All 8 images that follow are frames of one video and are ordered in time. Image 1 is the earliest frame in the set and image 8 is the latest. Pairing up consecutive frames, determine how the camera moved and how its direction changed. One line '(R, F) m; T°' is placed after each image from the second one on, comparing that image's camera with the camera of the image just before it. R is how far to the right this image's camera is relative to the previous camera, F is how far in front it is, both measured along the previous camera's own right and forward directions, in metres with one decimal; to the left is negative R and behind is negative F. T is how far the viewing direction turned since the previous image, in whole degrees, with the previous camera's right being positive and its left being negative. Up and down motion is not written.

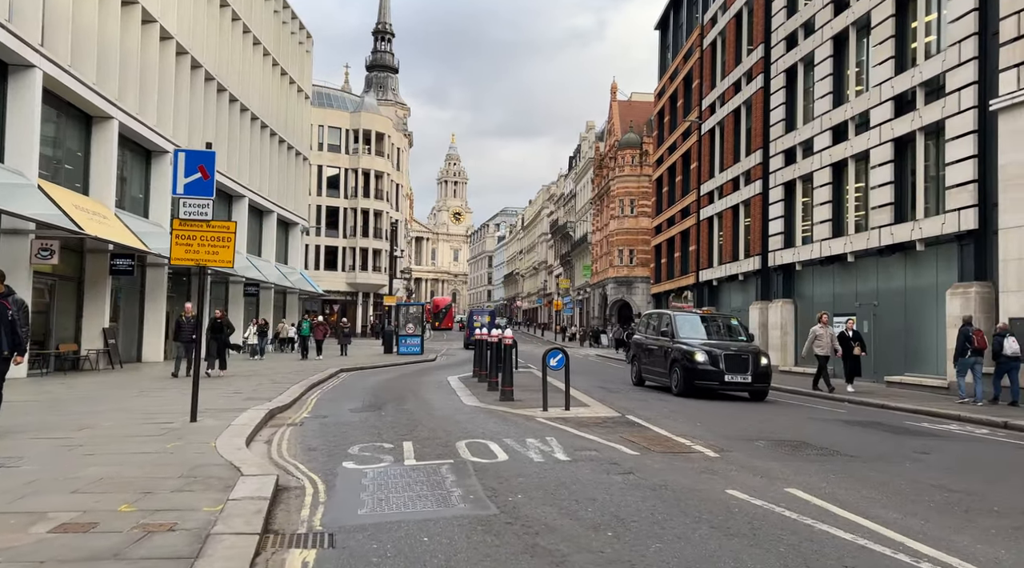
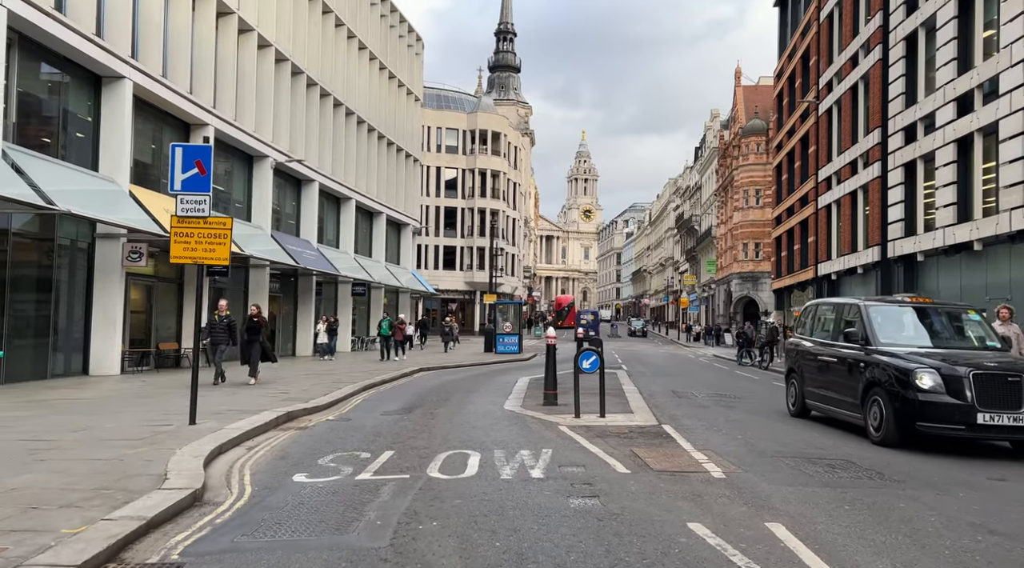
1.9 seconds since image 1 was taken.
(+1.5, +1.0) m; -10°
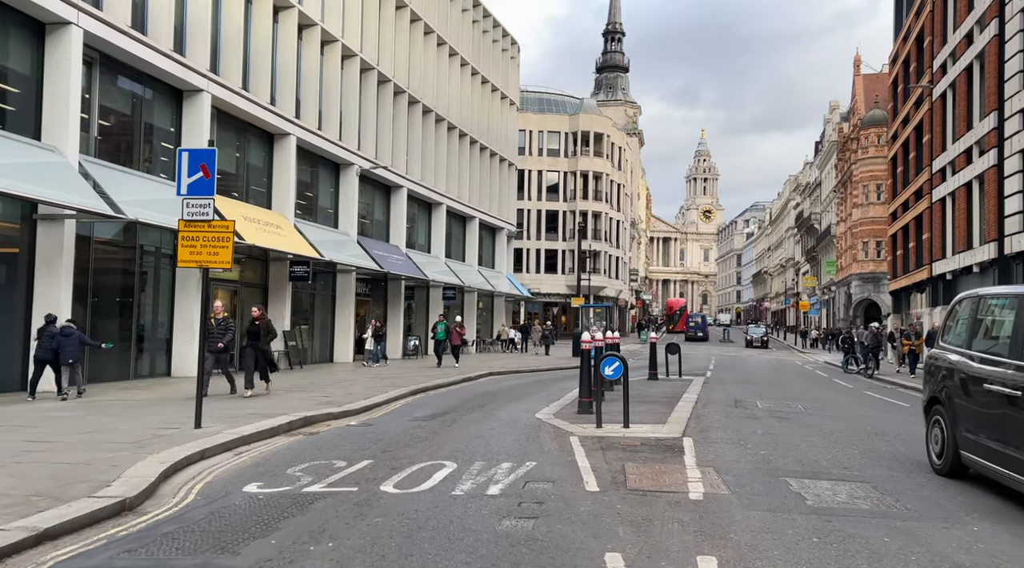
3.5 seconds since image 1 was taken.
(+1.3, +0.6) m; -8°
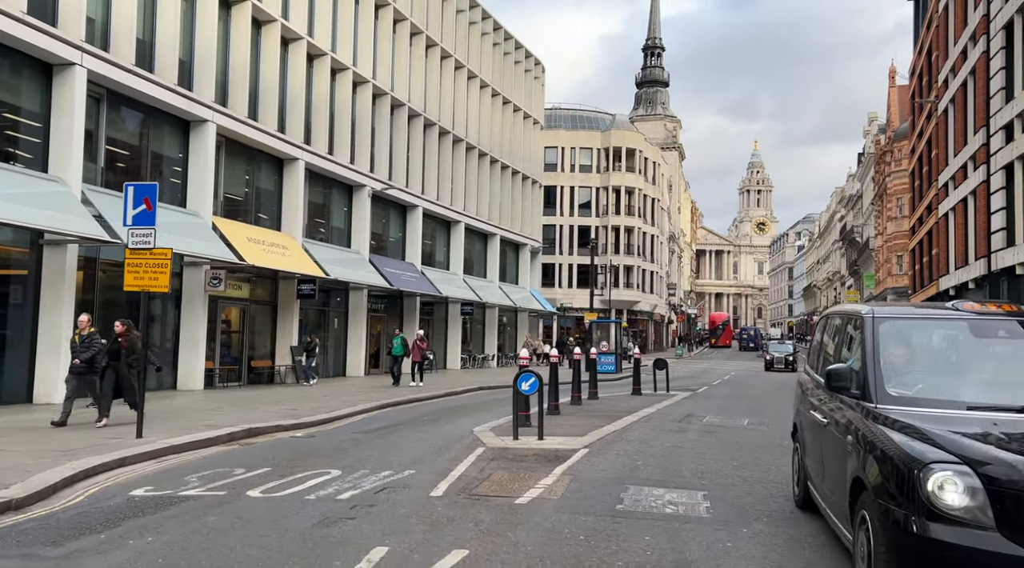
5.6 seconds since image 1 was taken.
(+1.8, -0.6) m; -4°
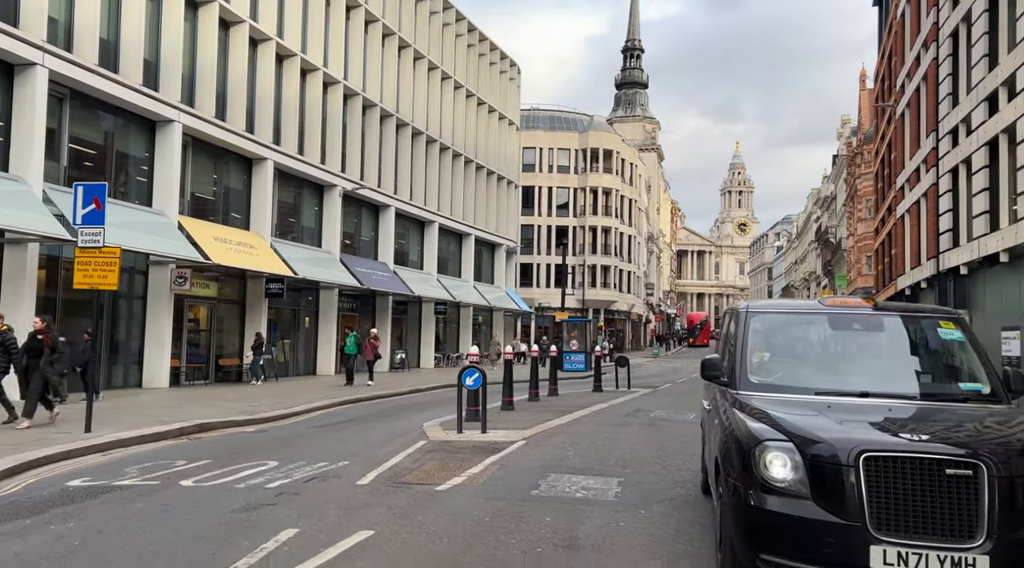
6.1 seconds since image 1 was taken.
(+0.5, -0.3) m; +1°
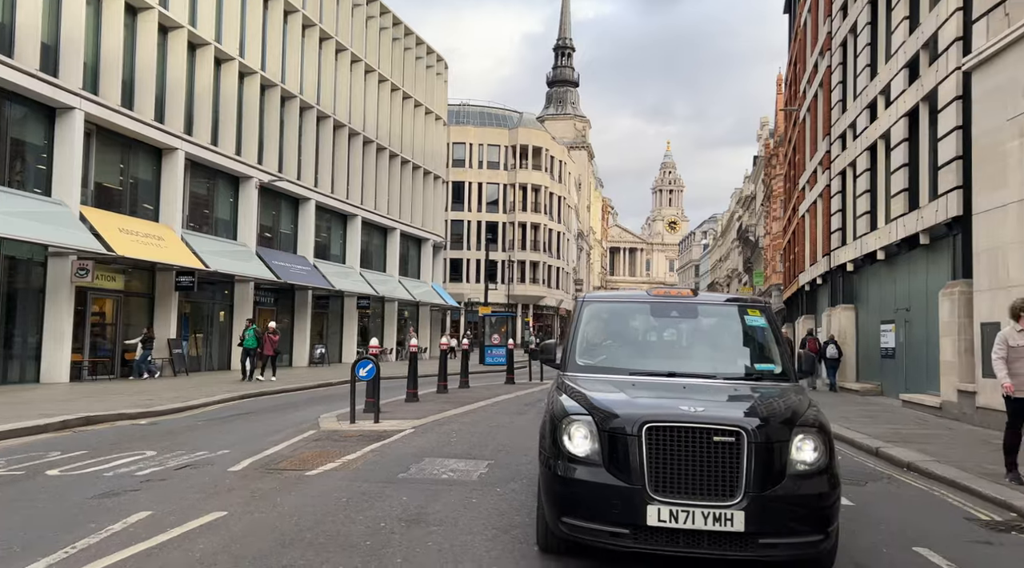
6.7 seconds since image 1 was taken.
(+0.6, -0.3) m; +5°
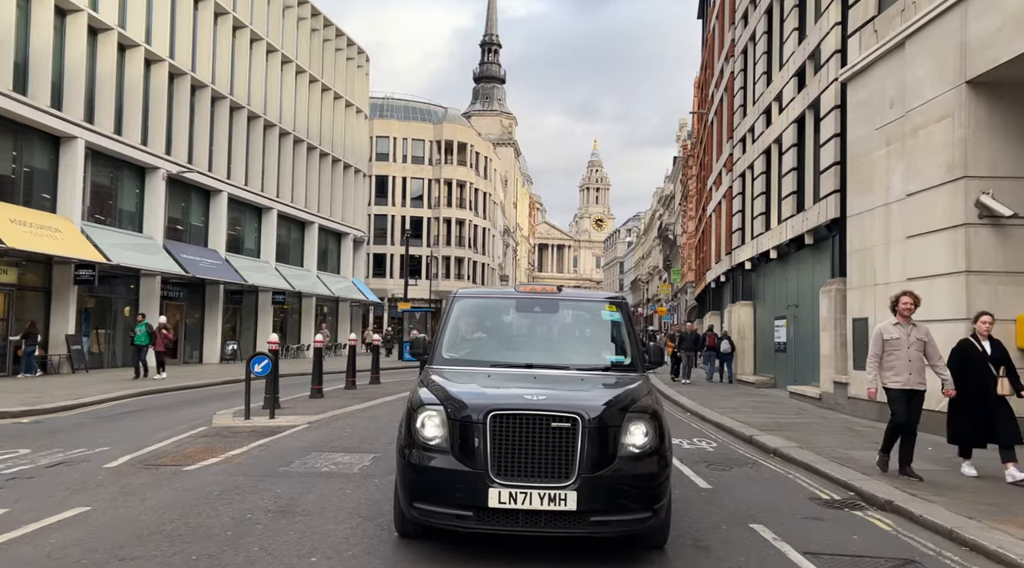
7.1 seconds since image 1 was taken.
(+0.4, -0.2) m; +5°
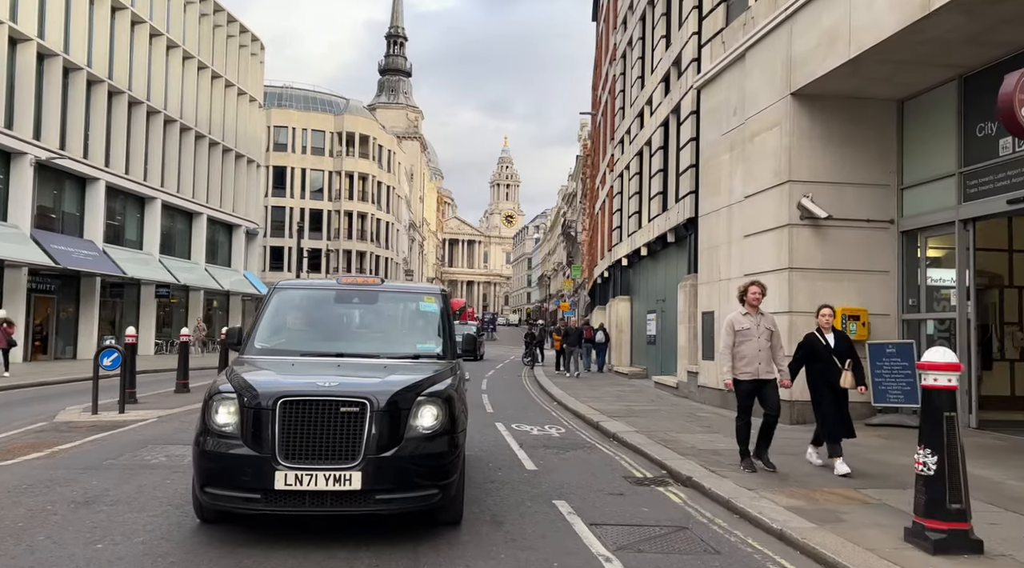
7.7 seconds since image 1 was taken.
(+0.6, -0.3) m; +7°
